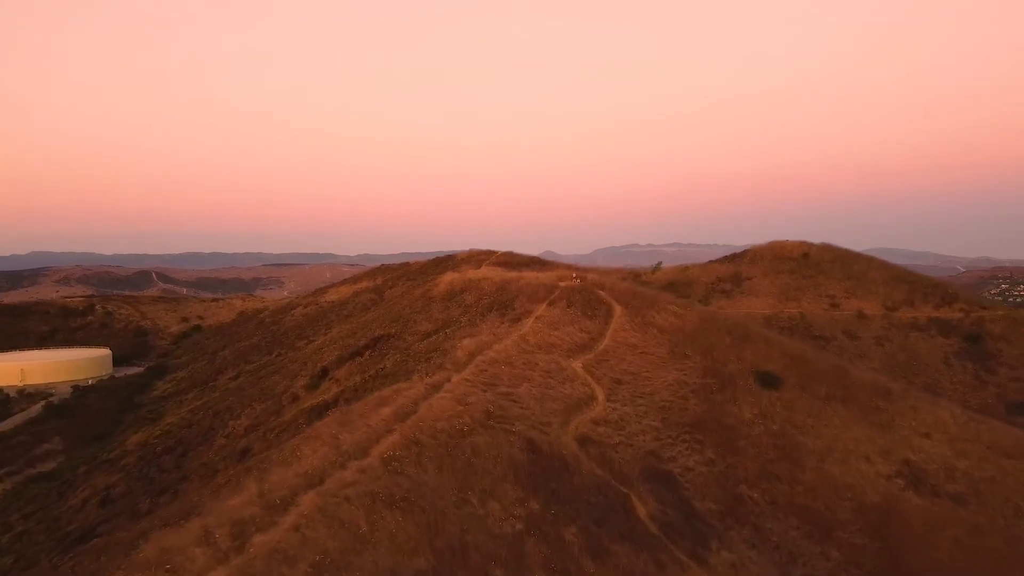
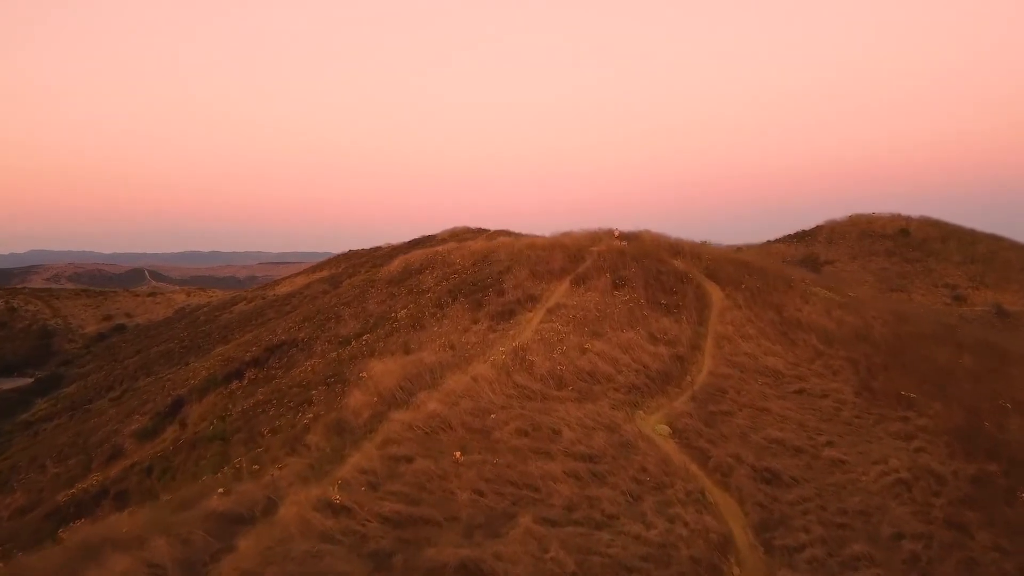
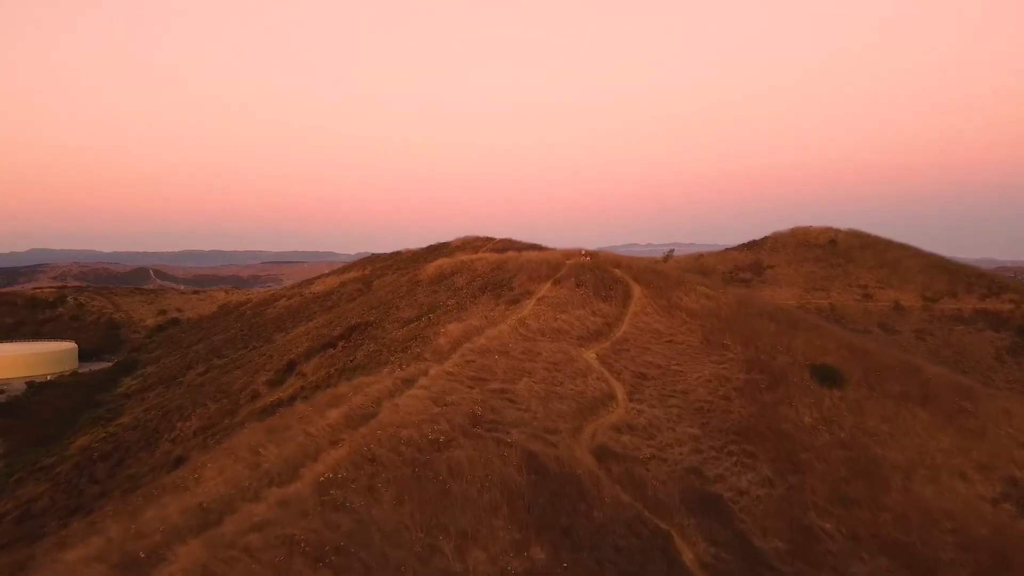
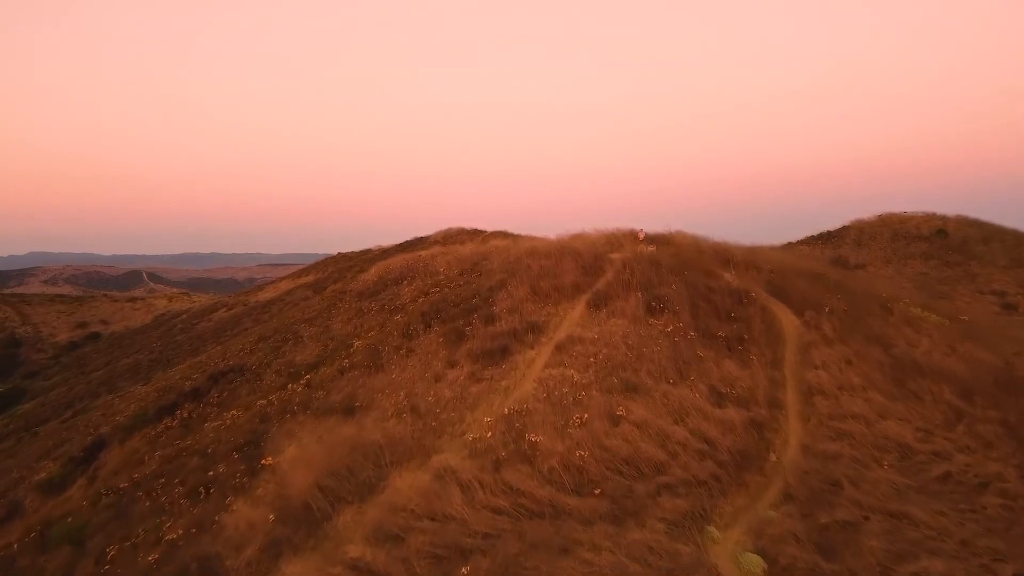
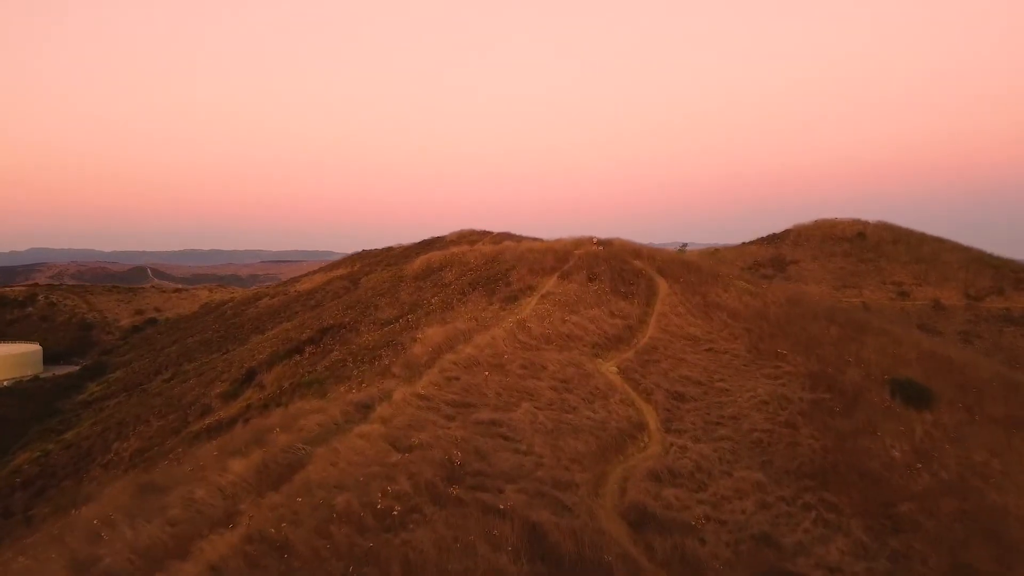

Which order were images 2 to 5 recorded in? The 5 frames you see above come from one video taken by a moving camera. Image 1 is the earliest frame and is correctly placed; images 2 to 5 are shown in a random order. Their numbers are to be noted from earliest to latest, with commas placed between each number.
3, 5, 2, 4
